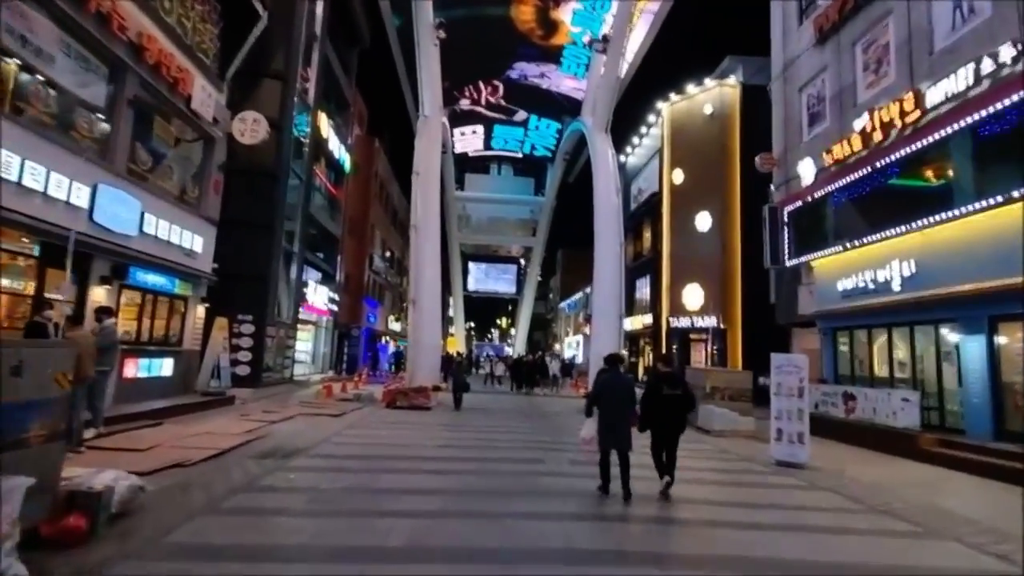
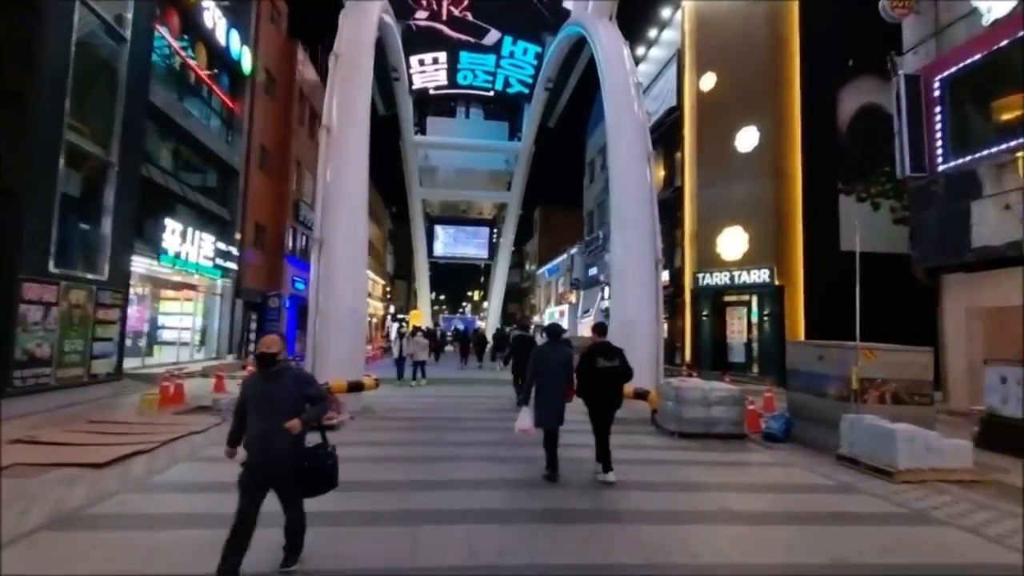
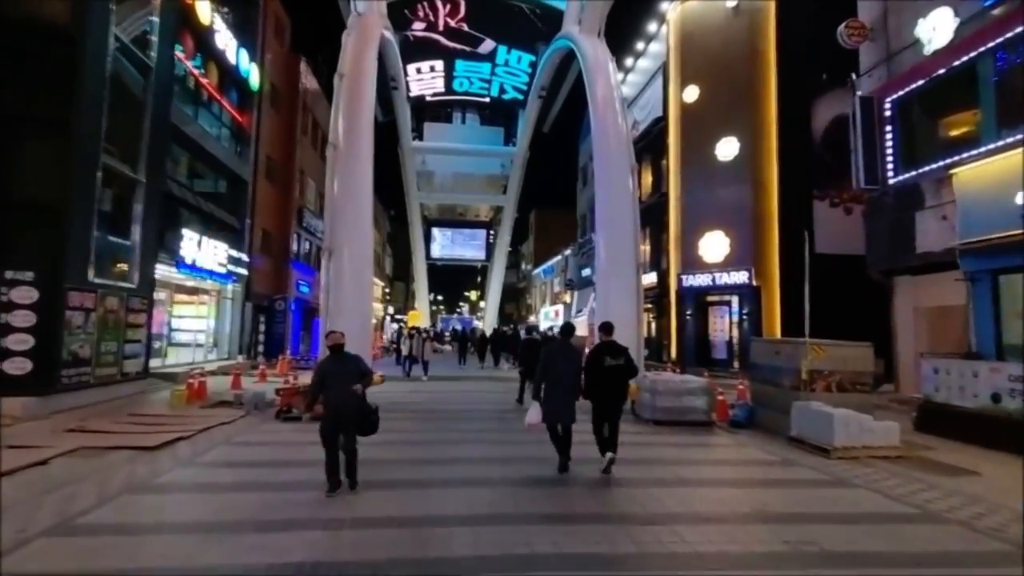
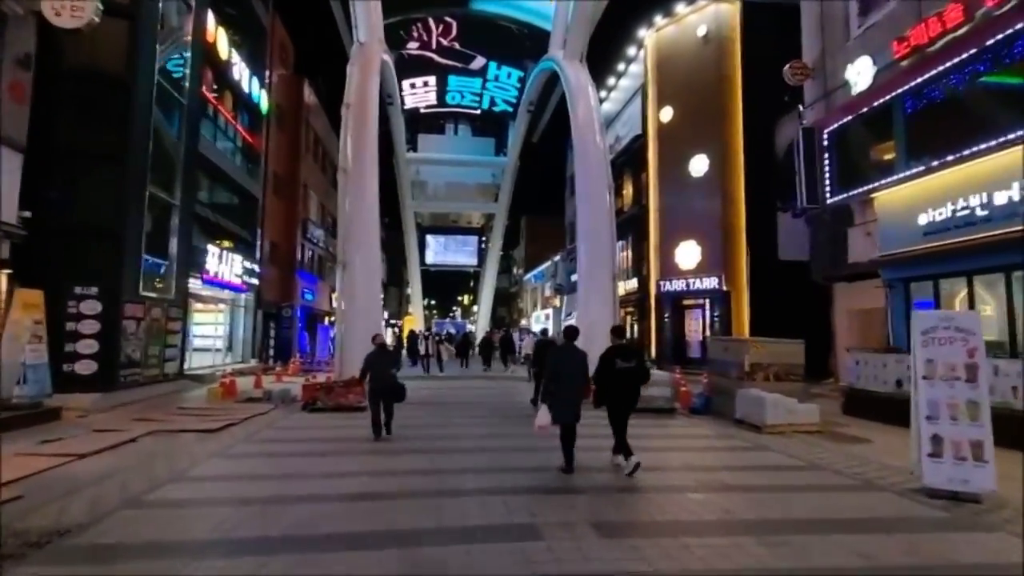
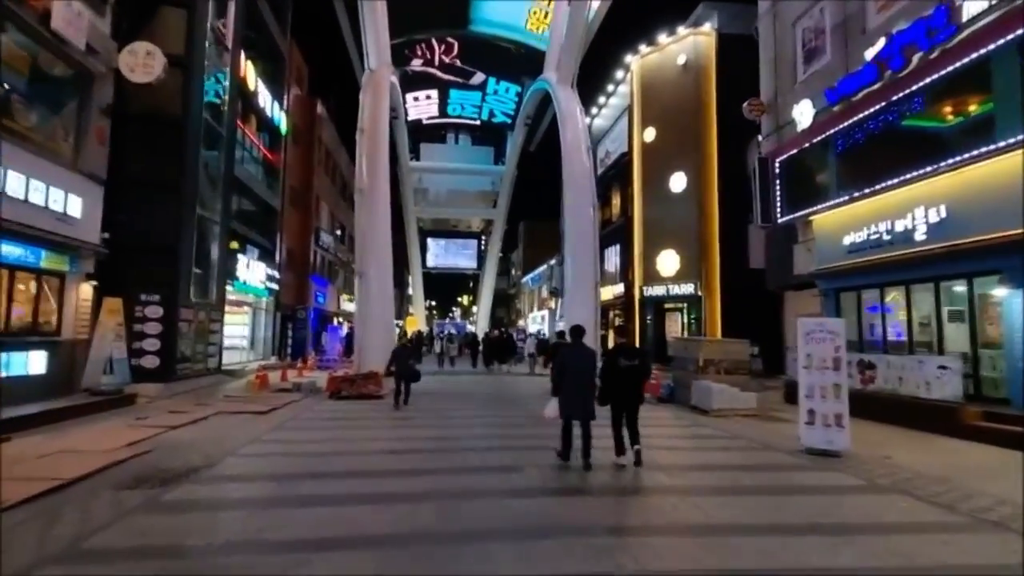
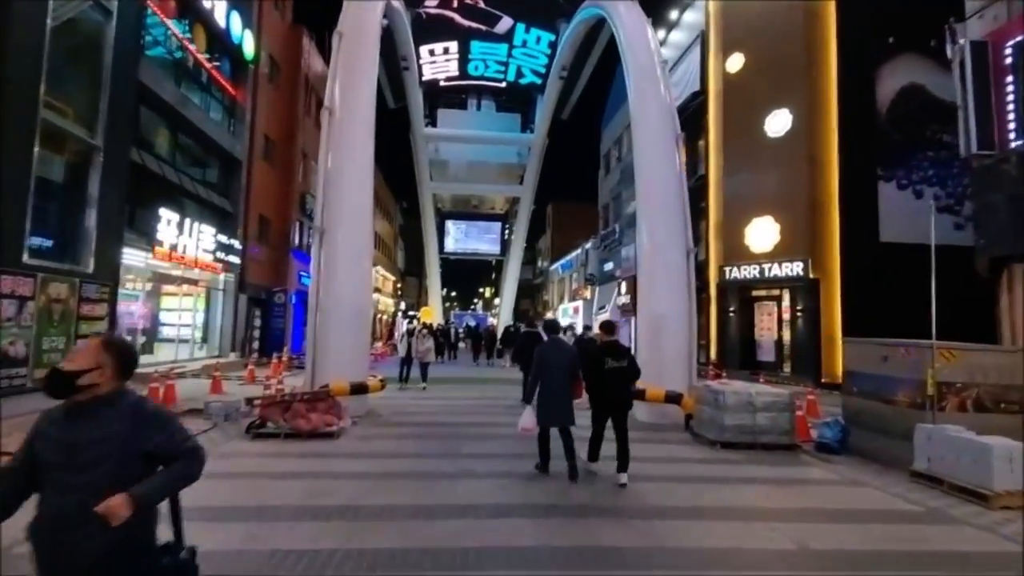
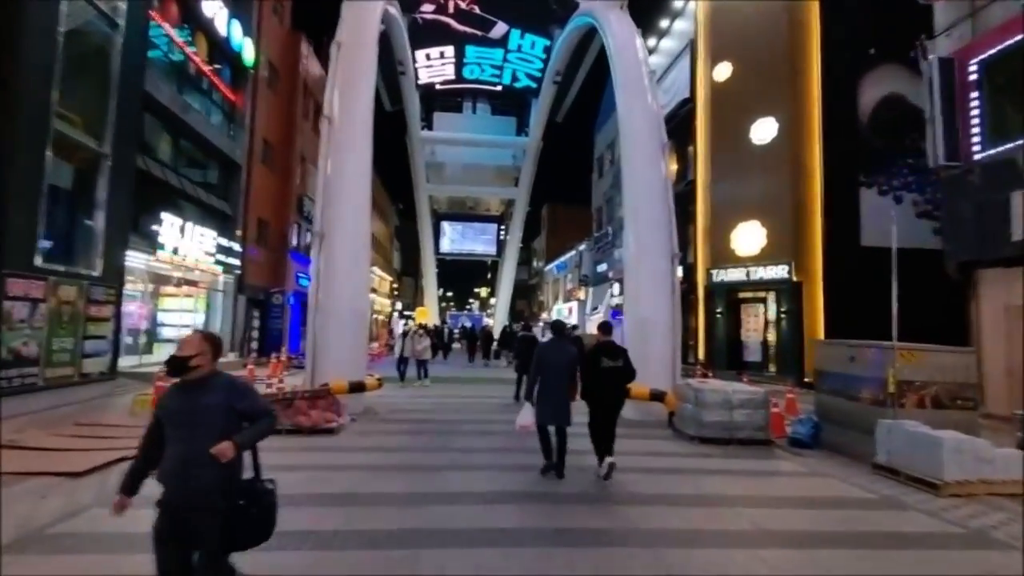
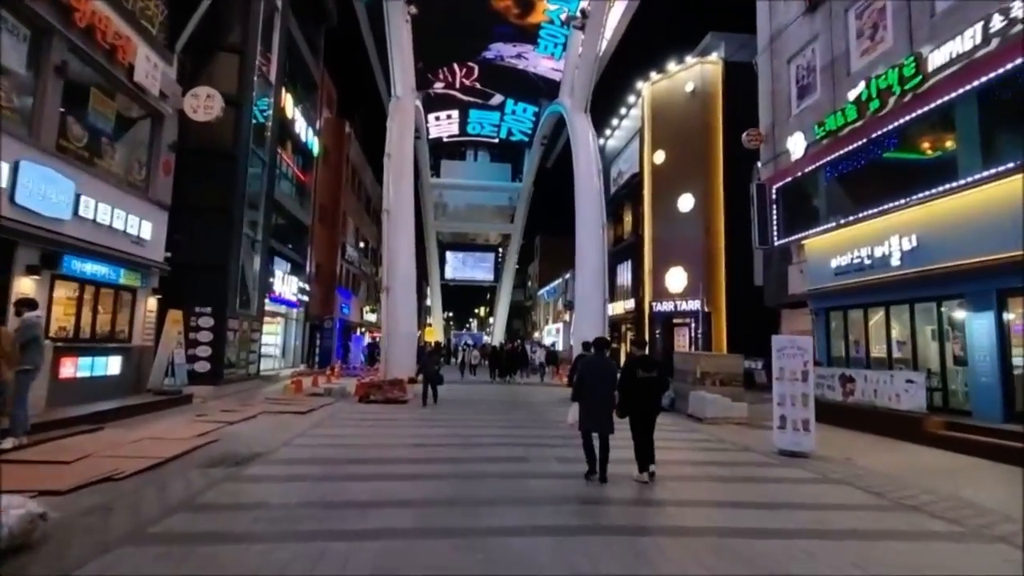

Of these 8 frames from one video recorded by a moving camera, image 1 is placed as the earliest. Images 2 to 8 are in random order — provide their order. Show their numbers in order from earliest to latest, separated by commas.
8, 5, 4, 3, 2, 7, 6
